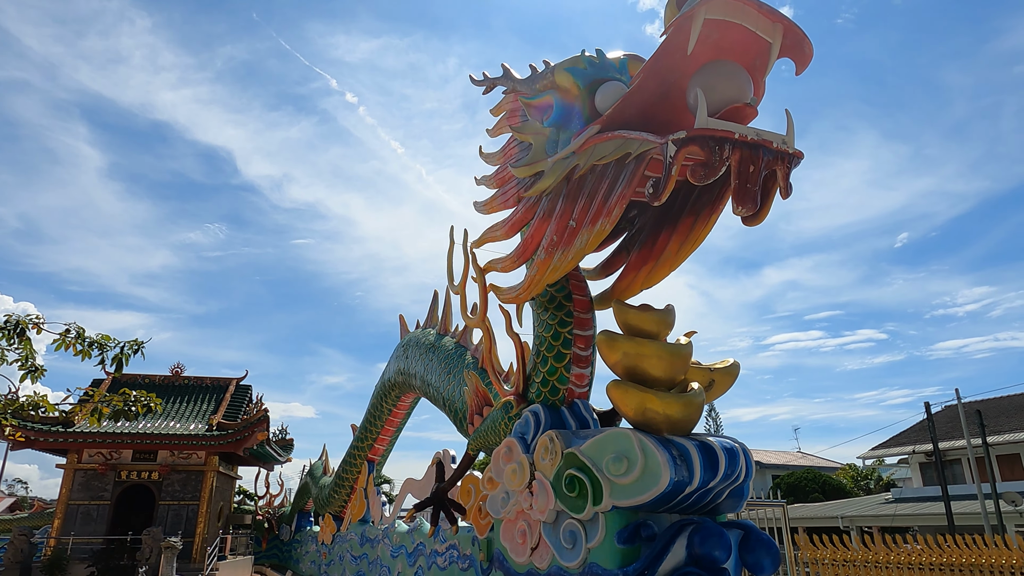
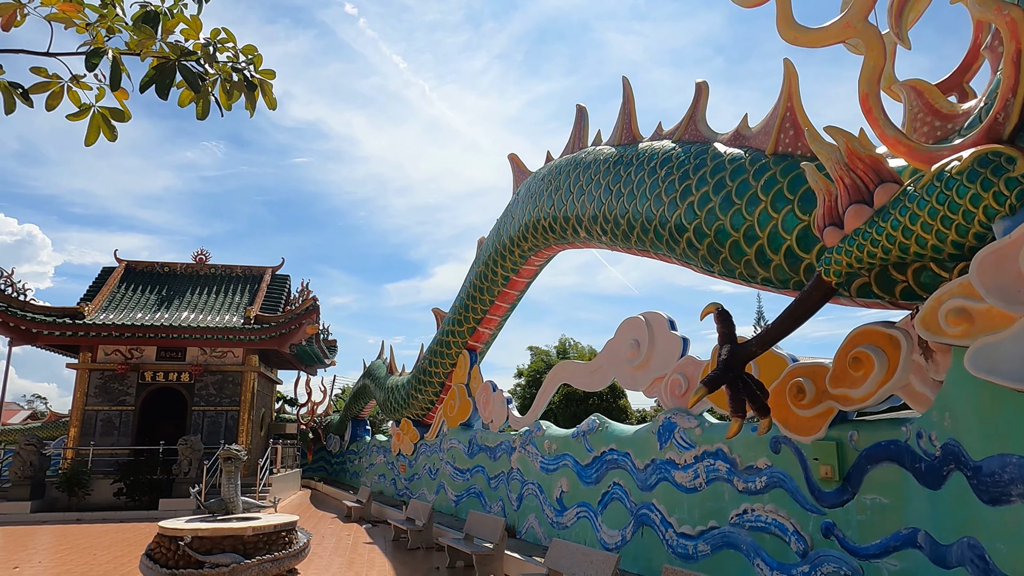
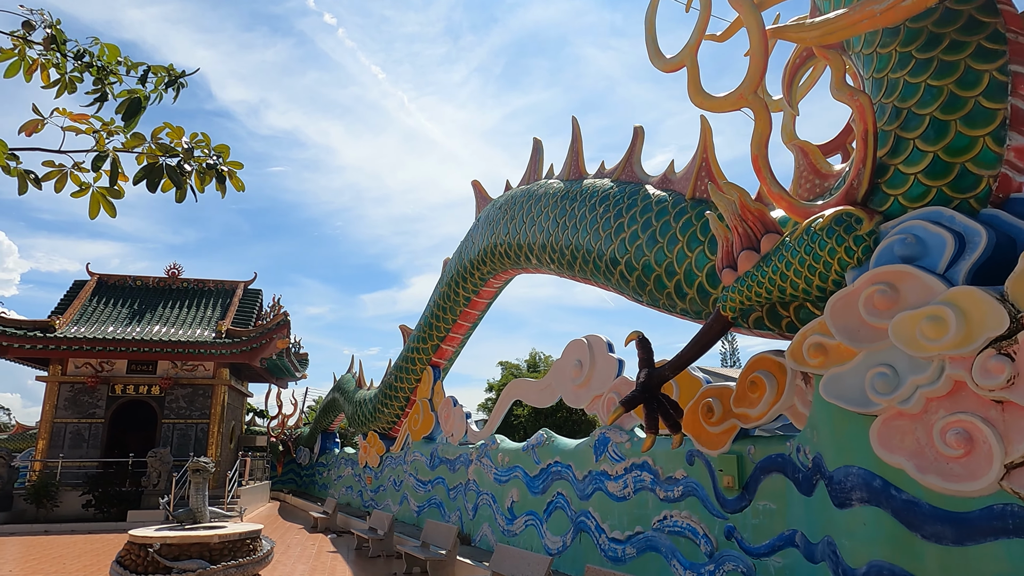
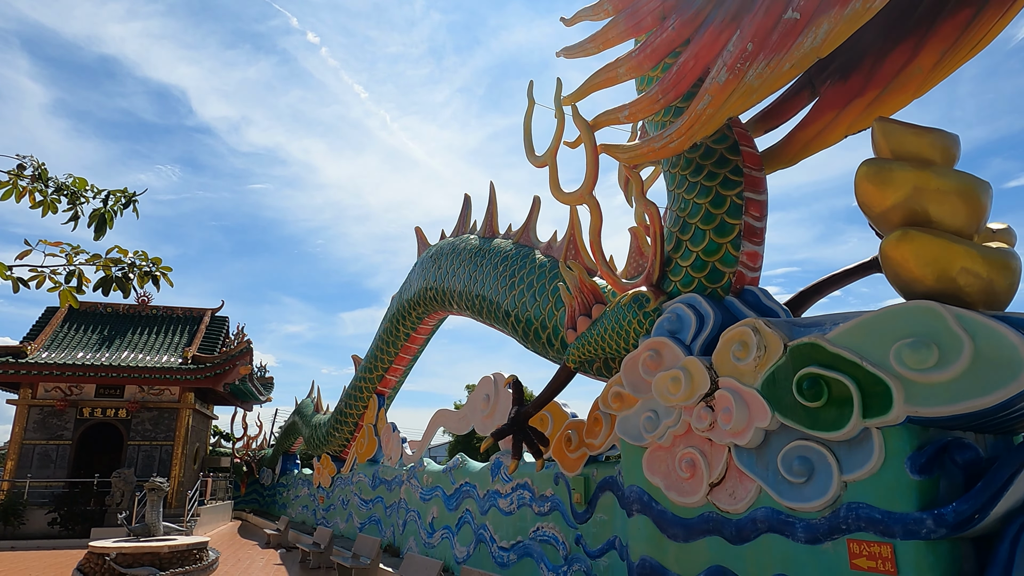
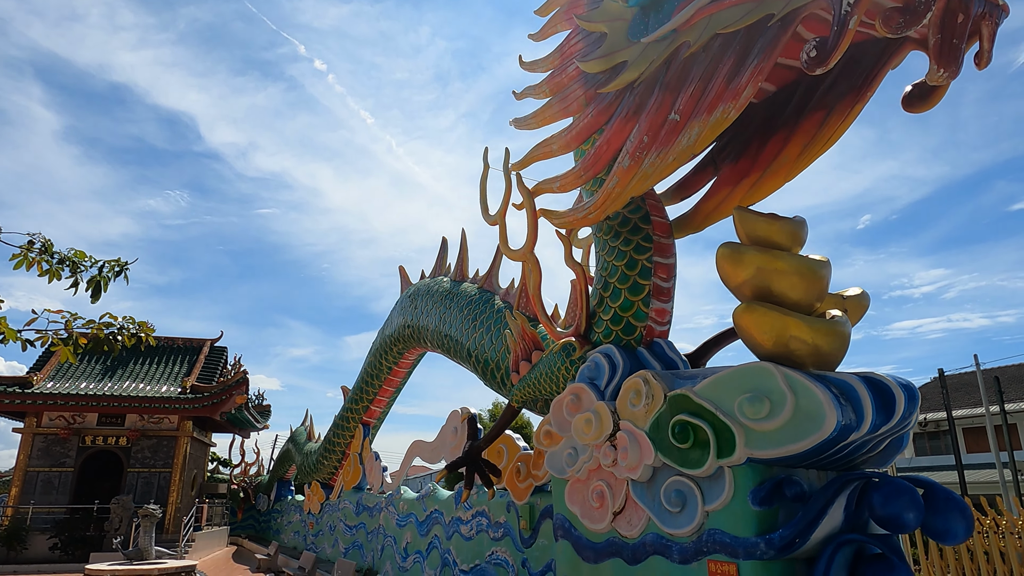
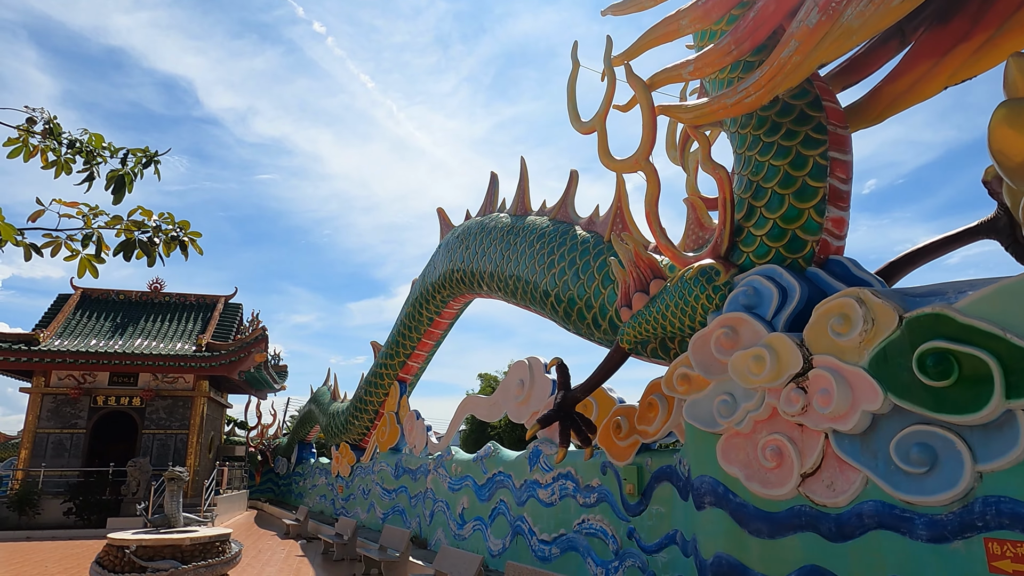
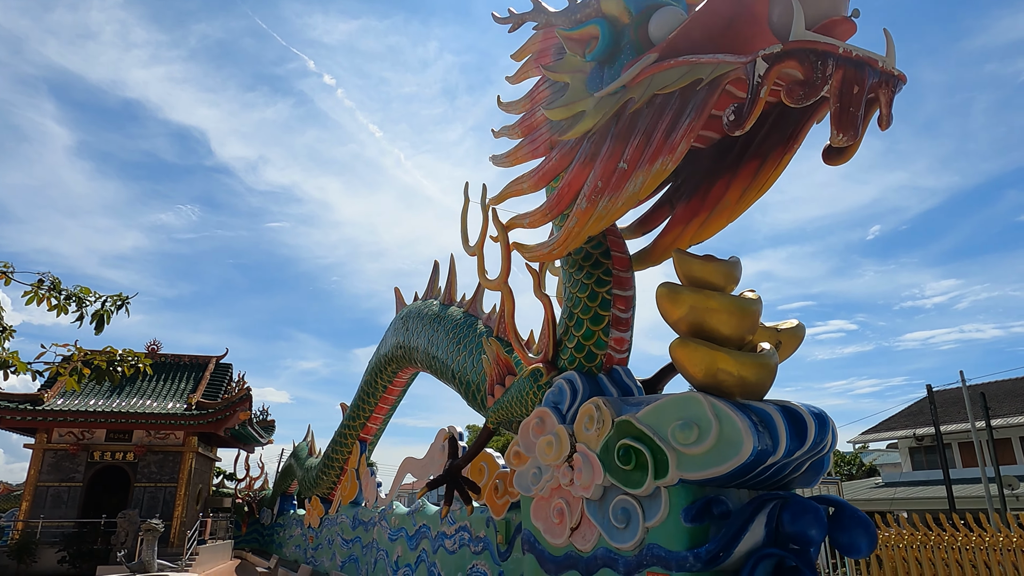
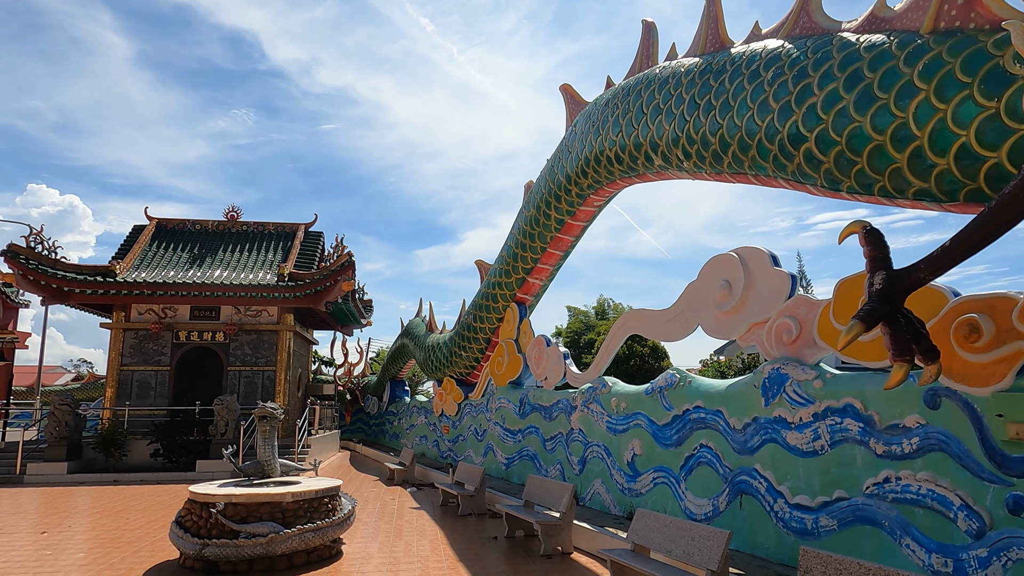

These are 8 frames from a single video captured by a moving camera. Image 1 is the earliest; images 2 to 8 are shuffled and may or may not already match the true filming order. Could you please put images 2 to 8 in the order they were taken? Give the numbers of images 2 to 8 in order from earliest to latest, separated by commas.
7, 5, 4, 6, 3, 2, 8
